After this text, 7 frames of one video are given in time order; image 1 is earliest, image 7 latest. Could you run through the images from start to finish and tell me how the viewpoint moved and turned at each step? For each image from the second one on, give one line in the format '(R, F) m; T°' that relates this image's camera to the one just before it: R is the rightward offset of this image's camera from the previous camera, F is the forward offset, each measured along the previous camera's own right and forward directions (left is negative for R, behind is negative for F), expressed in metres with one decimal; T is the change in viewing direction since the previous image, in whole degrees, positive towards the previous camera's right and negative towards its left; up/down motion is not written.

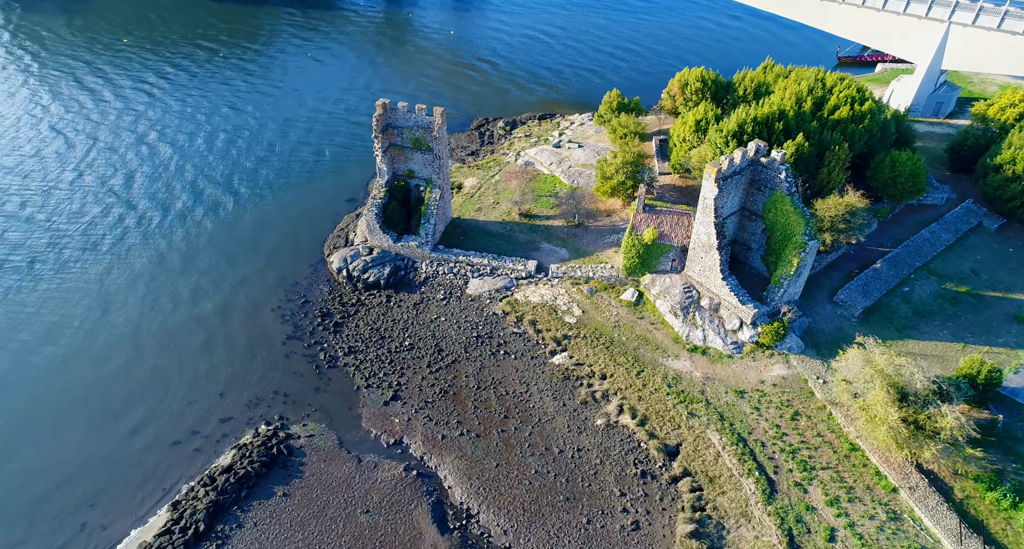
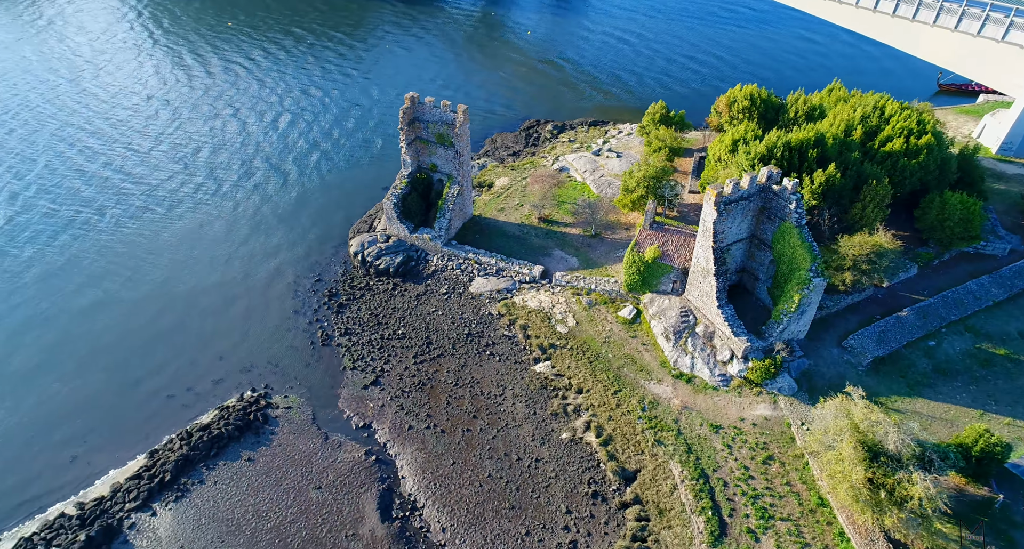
(+5.1, +0.5) m; -7°
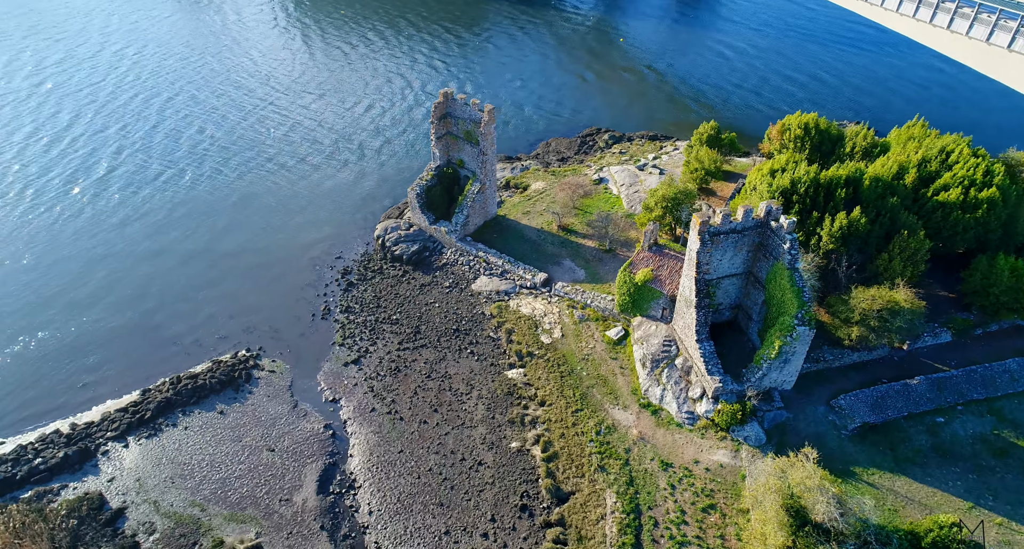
(+6.4, +0.5) m; -9°
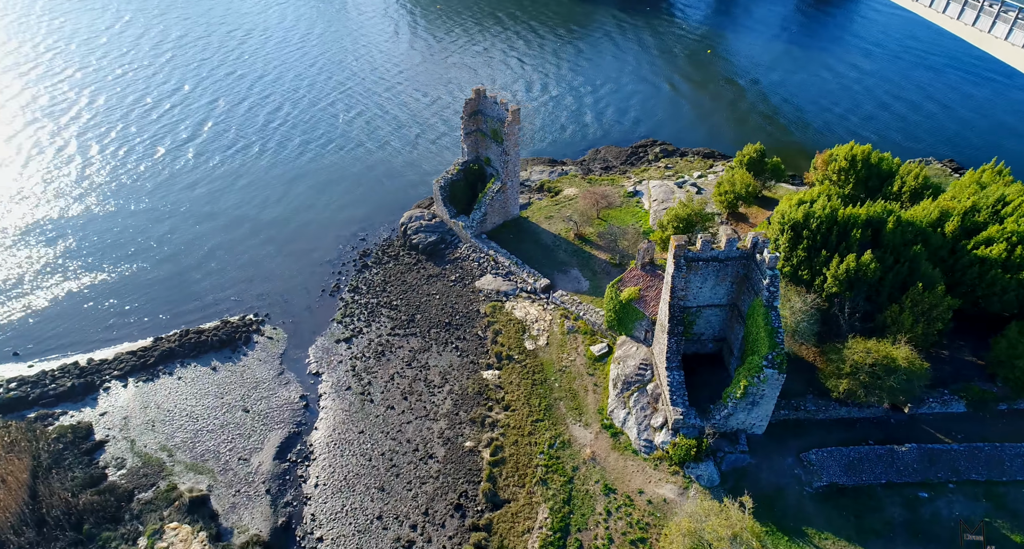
(+5.8, +0.4) m; -8°
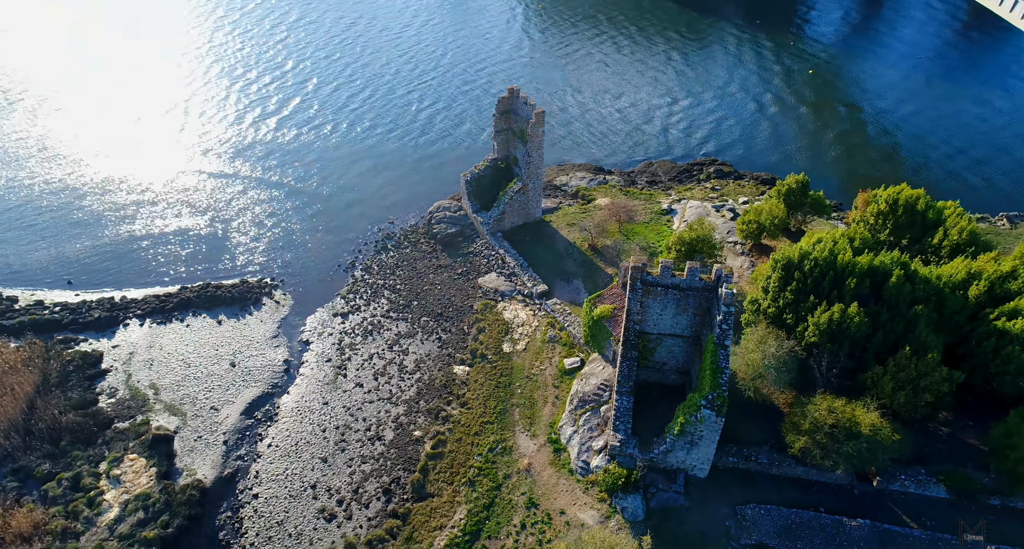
(+6.7, +0.5) m; -9°
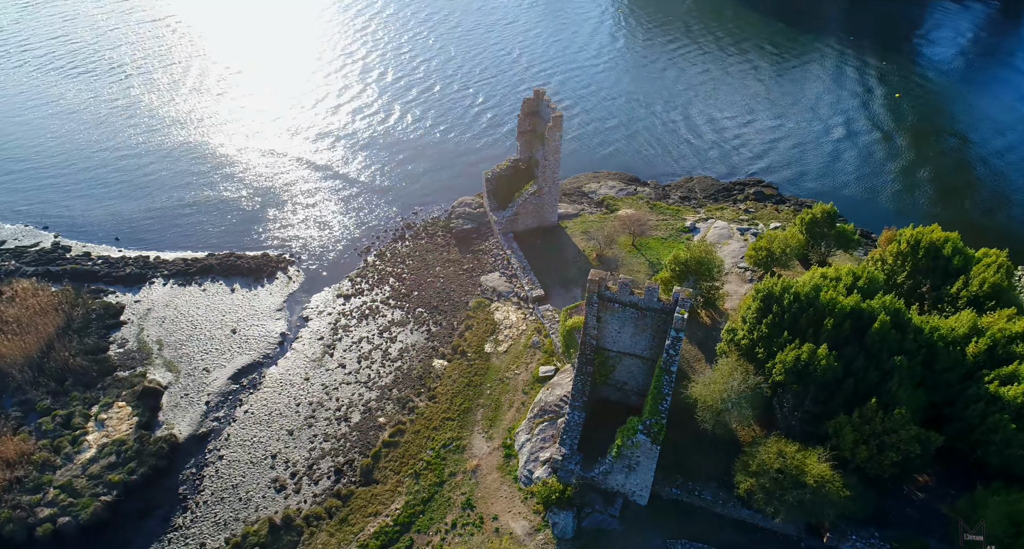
(+5.3, +0.3) m; -7°
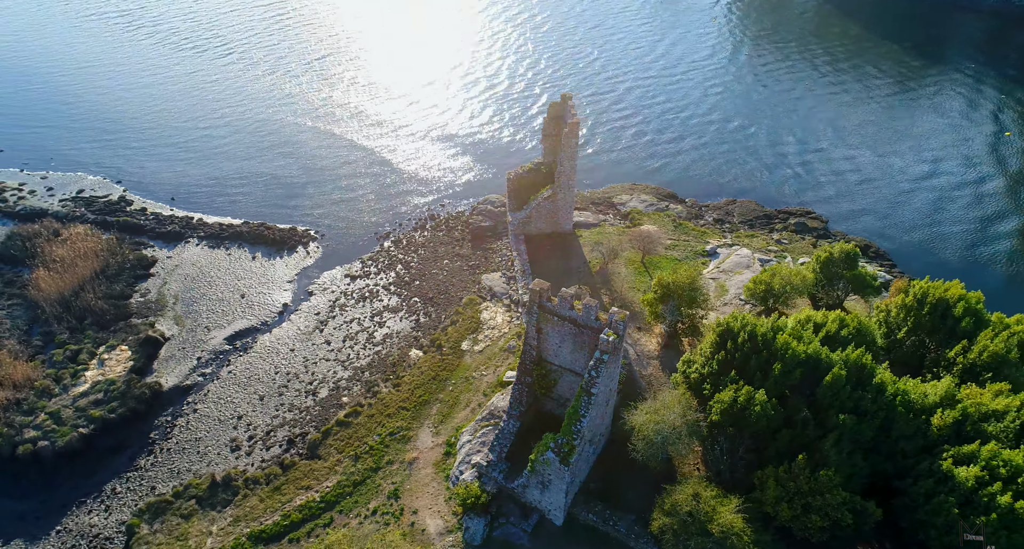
(+6.3, +0.4) m; -9°
